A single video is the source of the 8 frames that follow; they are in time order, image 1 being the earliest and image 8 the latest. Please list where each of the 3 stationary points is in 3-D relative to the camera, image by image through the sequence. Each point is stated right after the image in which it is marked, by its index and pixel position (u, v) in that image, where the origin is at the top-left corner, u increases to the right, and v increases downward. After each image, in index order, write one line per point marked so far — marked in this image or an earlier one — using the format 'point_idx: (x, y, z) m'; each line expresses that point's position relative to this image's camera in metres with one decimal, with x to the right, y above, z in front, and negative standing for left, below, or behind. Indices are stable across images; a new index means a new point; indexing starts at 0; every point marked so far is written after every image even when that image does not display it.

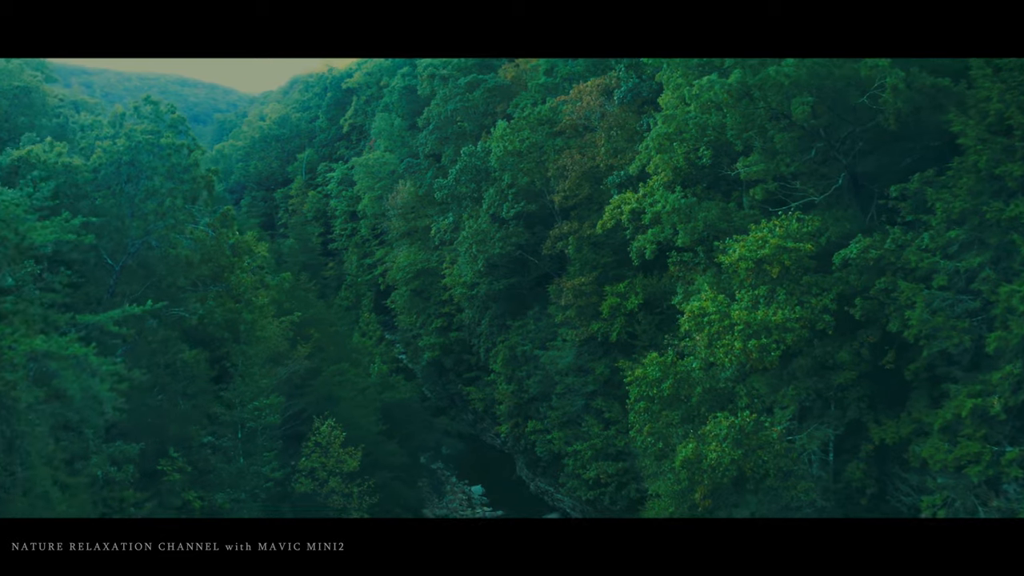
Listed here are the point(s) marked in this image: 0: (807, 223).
0: (+6.1, +1.3, +19.2) m
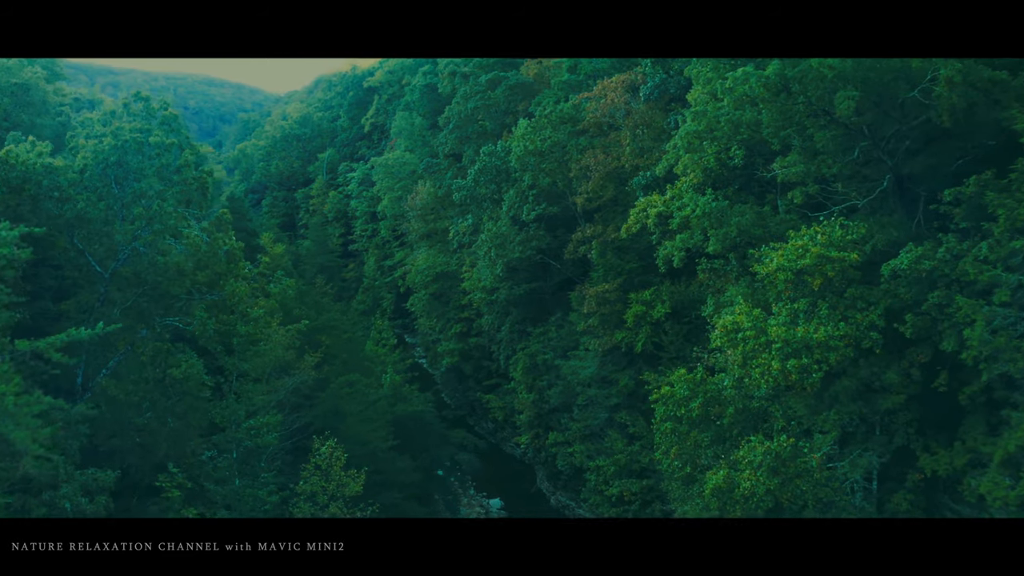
0: (+6.4, +1.1, +17.5) m
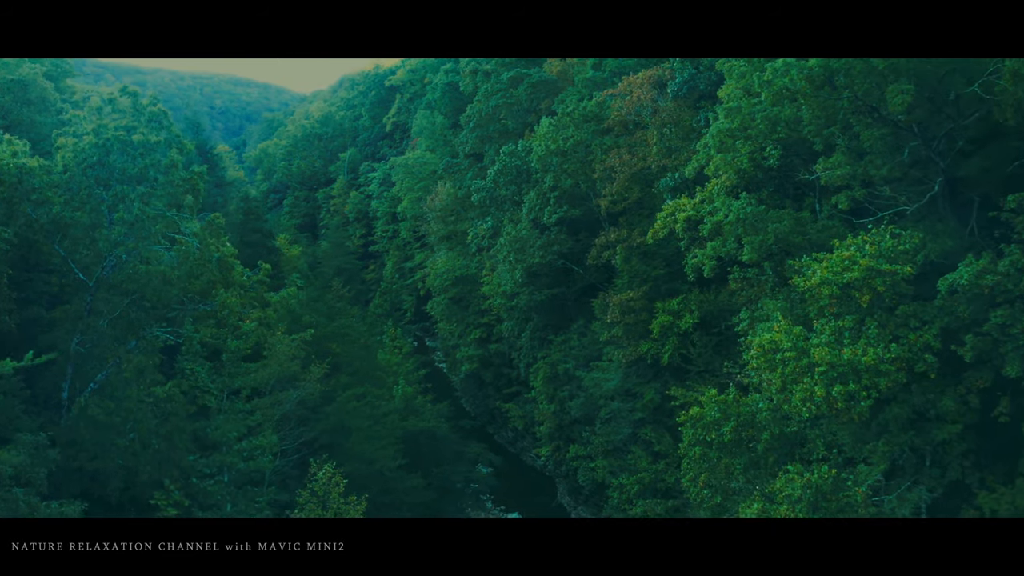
0: (+6.6, +0.8, +15.8) m
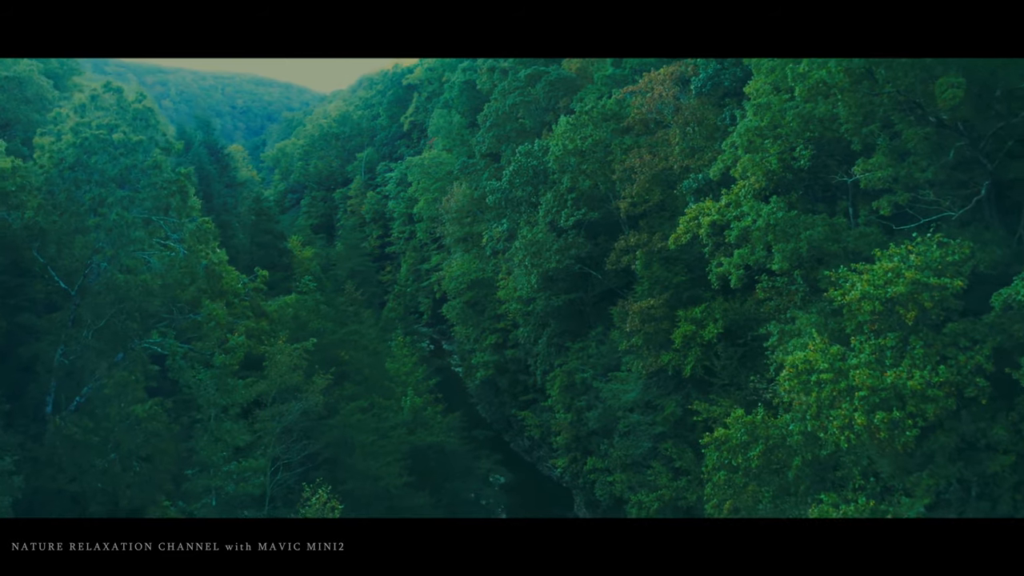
0: (+6.8, +0.6, +14.3) m
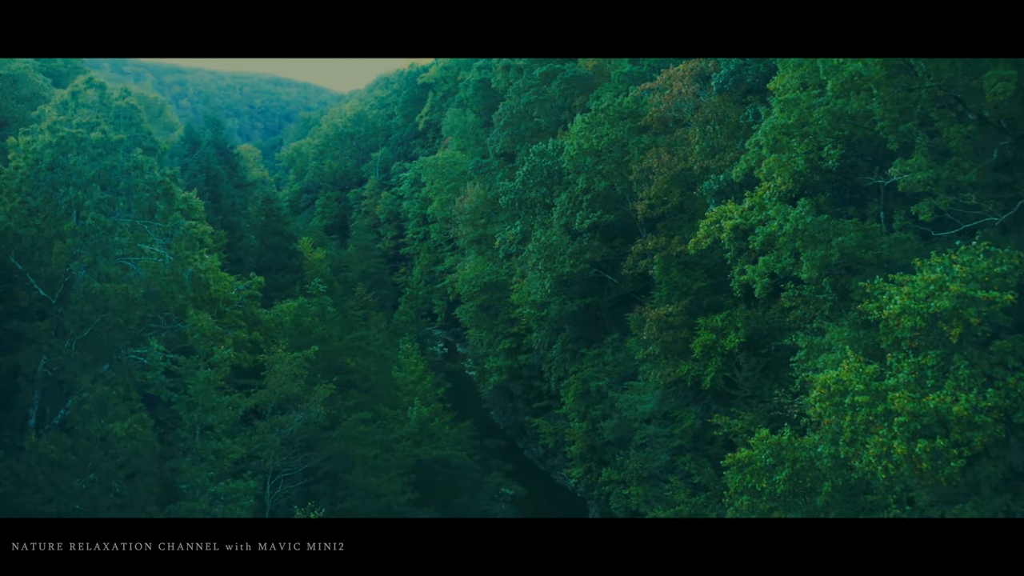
0: (+6.8, +0.4, +13.0) m
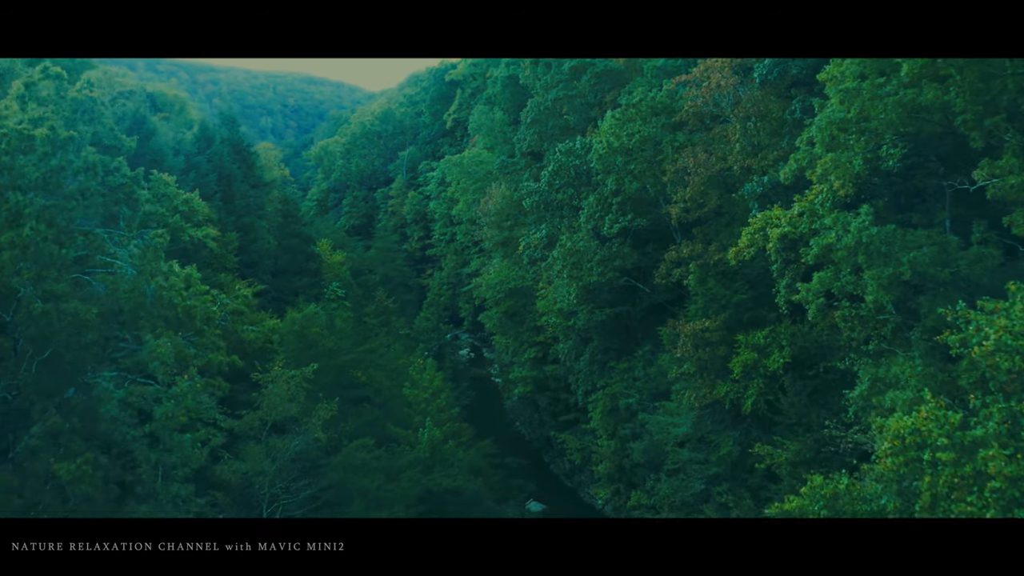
0: (+6.9, +0.1, +10.6) m
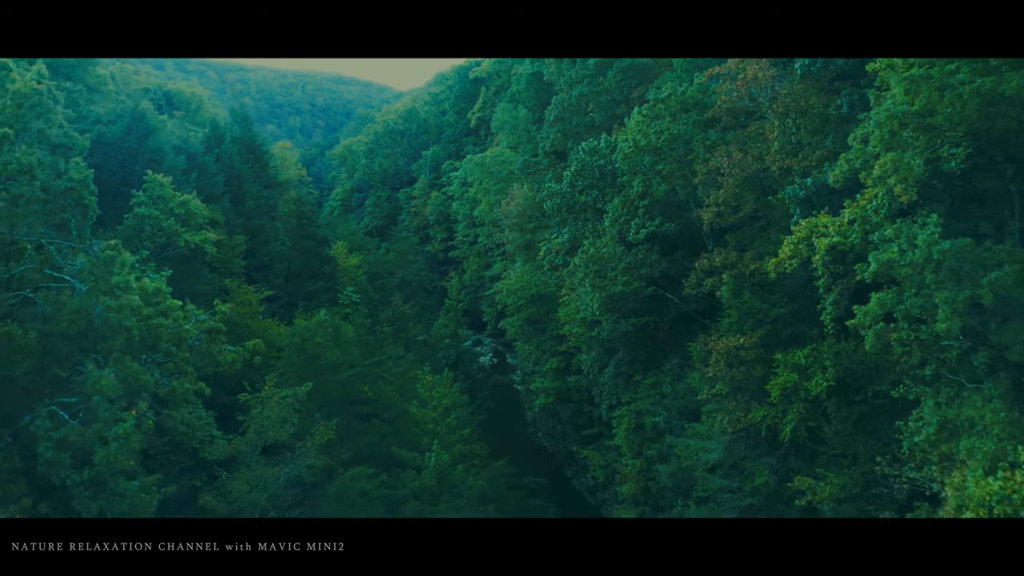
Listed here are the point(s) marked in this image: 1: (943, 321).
0: (+6.9, -0.2, +8.5) m
1: (+5.4, -0.4, +11.9) m
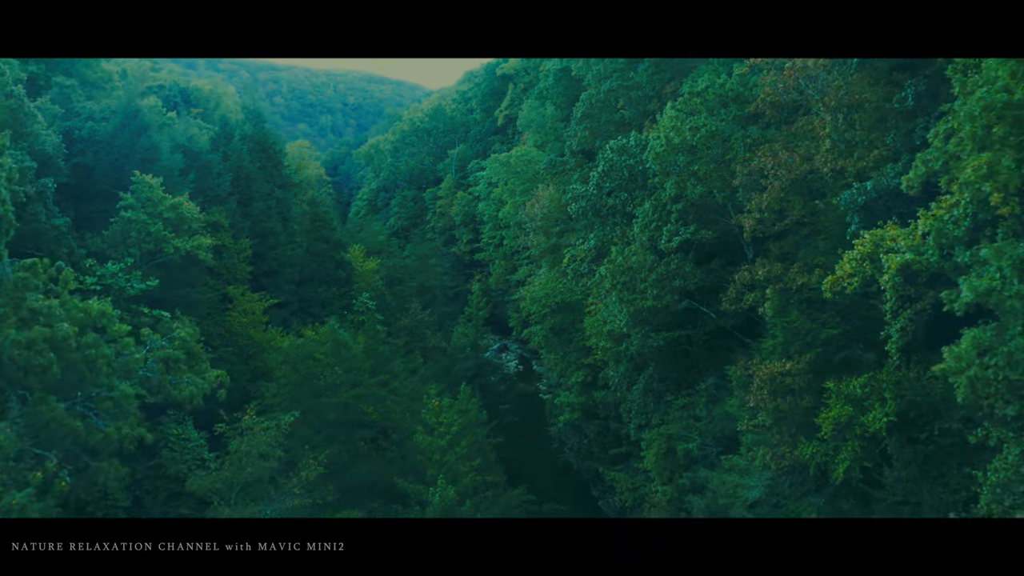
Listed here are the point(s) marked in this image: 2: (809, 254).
0: (+6.7, -0.6, +6.0) m
1: (+5.4, -0.7, +9.4) m
2: (+6.1, +0.7, +19.1) m
